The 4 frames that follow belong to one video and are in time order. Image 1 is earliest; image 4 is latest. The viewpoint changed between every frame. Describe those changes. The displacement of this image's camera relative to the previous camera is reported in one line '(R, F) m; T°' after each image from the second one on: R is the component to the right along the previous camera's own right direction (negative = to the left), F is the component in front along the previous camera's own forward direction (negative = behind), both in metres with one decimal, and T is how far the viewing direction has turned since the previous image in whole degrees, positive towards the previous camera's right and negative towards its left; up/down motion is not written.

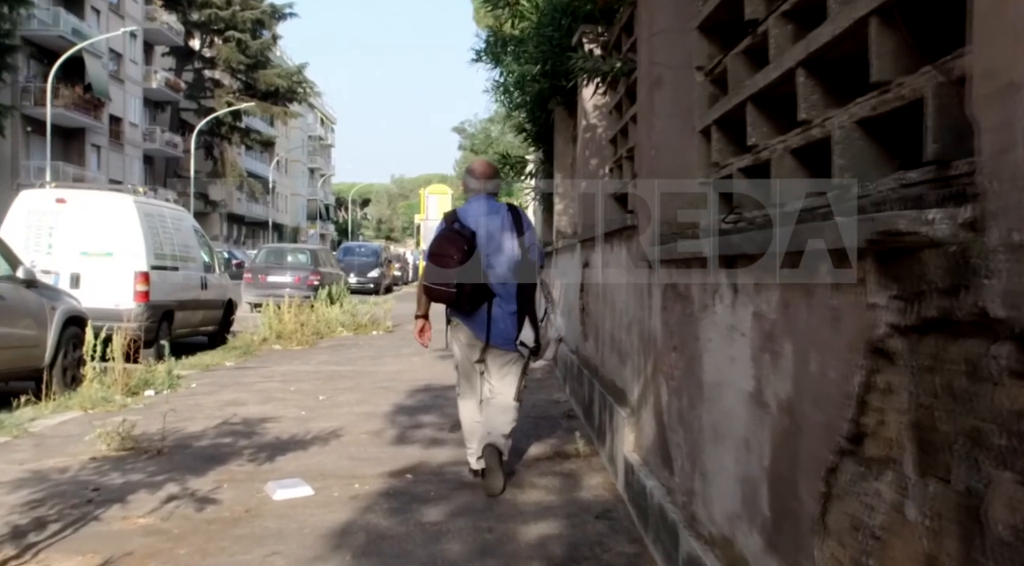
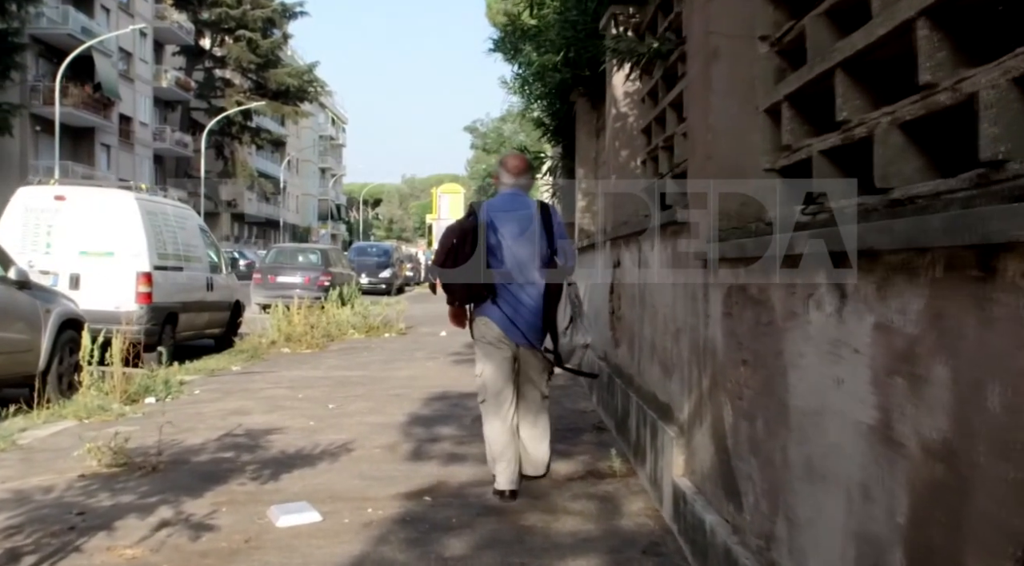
(-0.1, +0.6) m; -1°
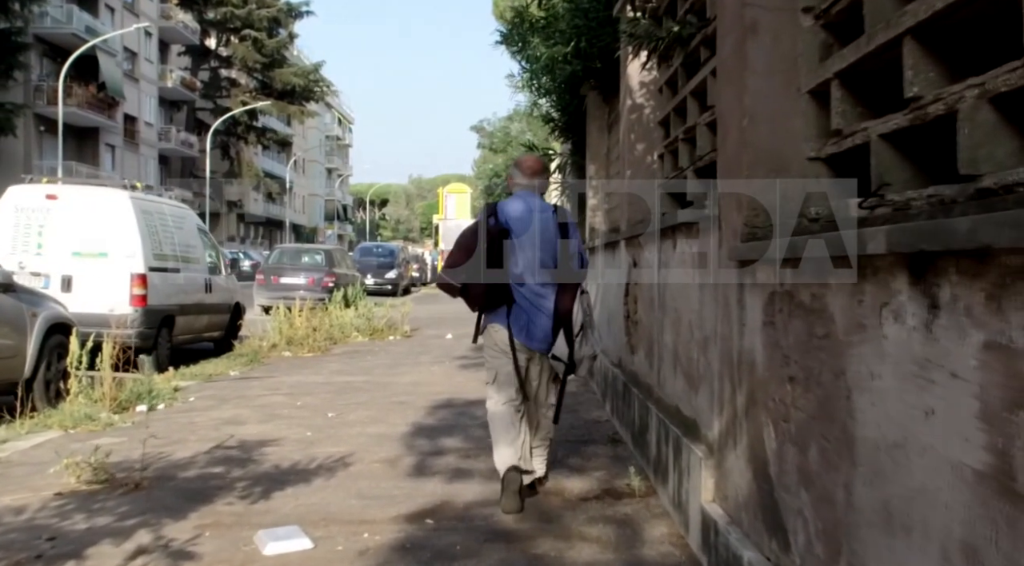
(0.0, +0.5) m; 0°
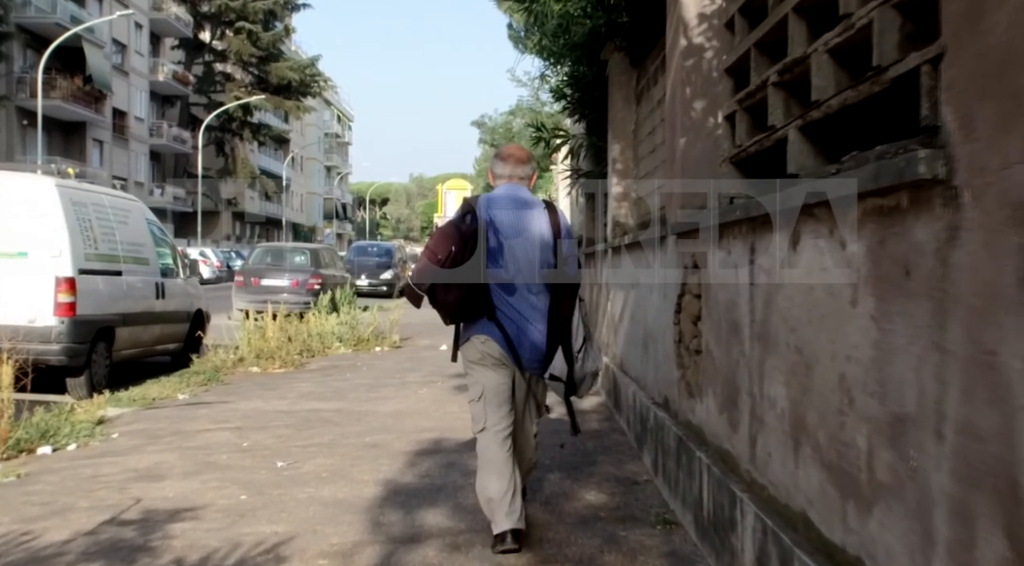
(0.0, +2.0) m; 0°
